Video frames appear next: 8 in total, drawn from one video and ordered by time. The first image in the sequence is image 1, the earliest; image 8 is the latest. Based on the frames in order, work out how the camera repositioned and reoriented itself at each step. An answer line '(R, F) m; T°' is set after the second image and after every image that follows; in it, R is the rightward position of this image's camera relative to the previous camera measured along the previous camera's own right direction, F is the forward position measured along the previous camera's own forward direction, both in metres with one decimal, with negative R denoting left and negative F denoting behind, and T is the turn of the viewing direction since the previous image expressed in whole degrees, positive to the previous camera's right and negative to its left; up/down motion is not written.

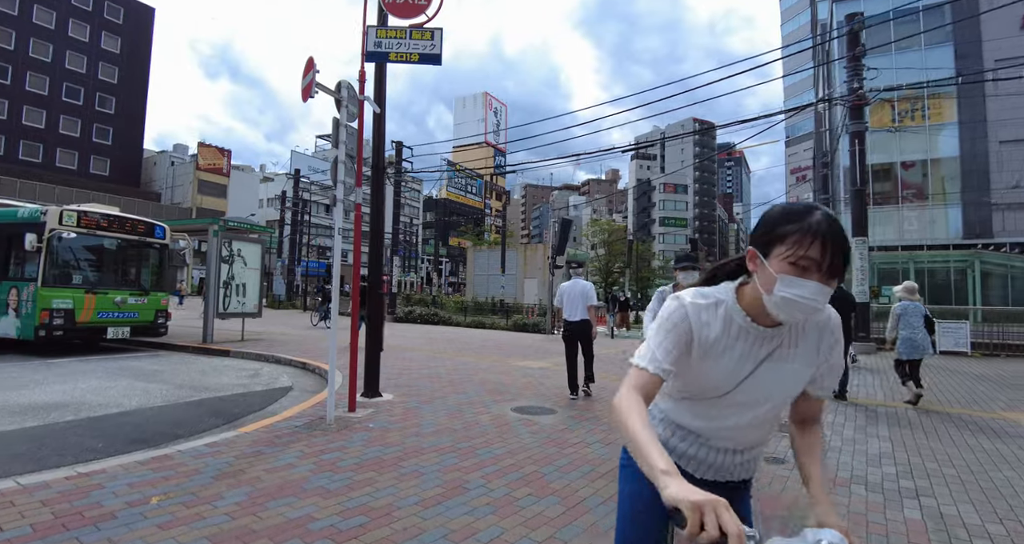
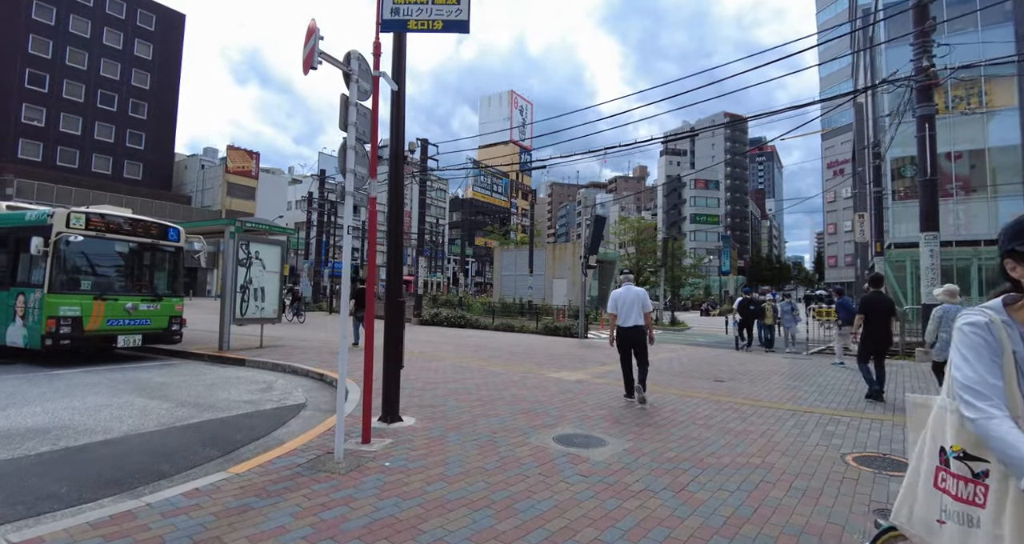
(-0.2, +0.9) m; -3°
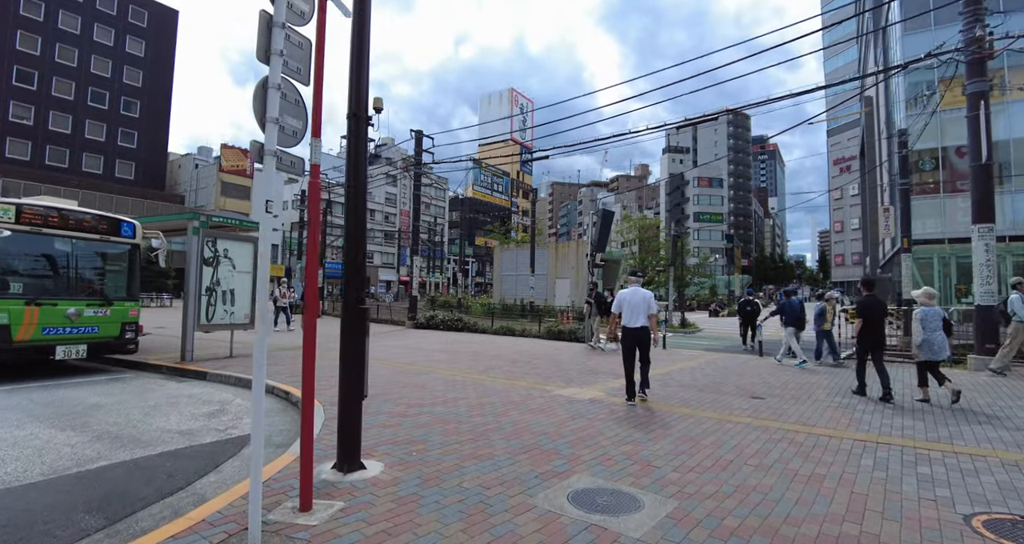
(0.0, +1.3) m; 0°
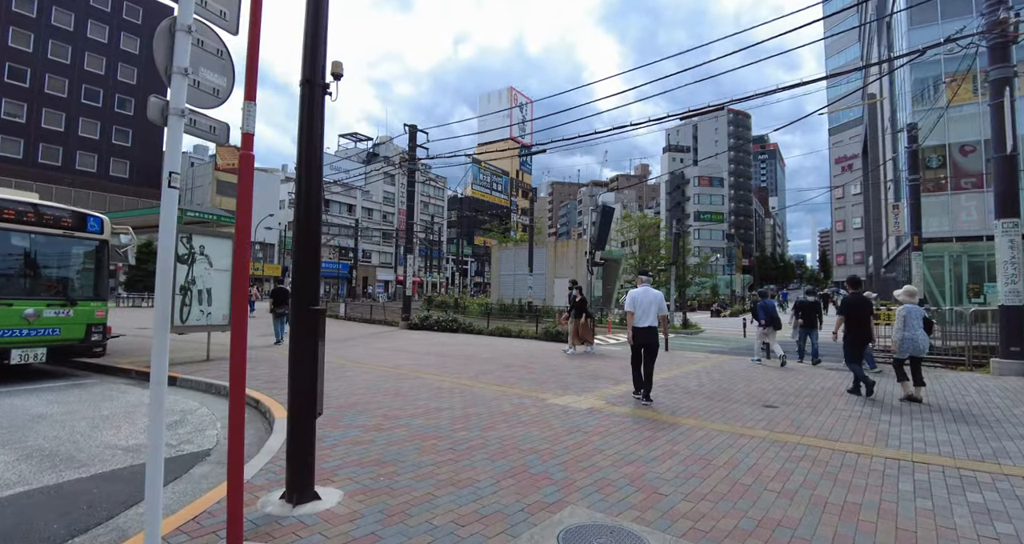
(+0.1, +0.6) m; 0°
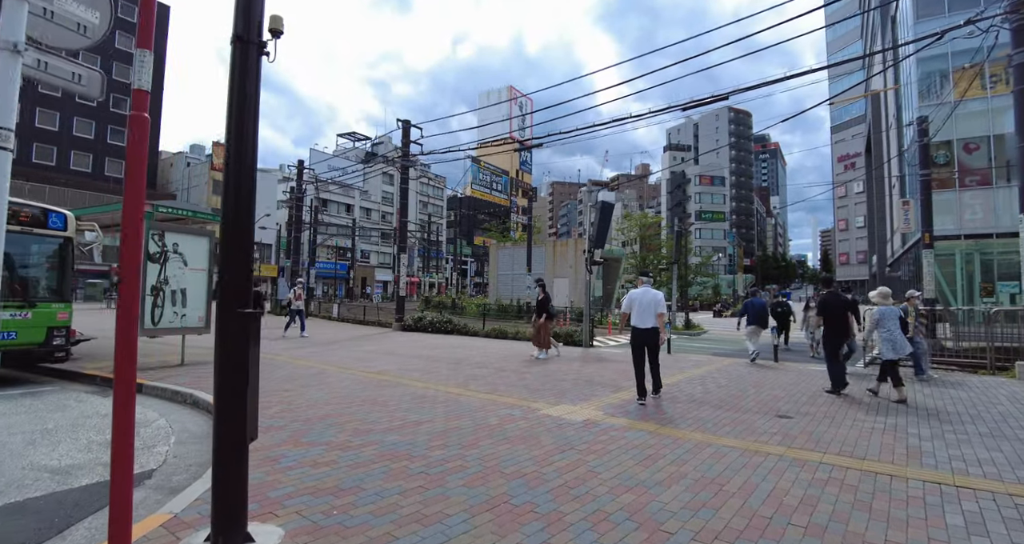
(+0.1, +0.6) m; 0°
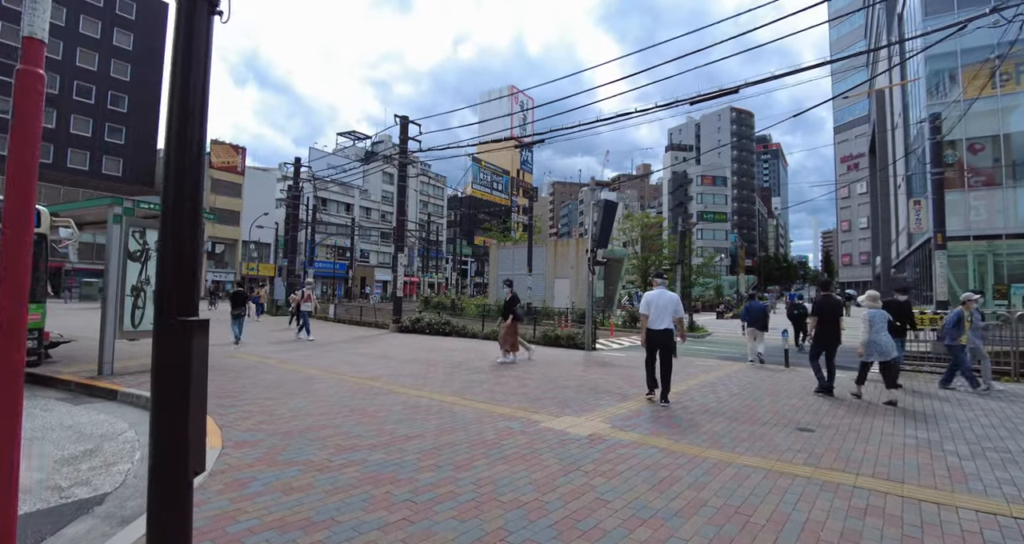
(0.0, +0.5) m; 0°
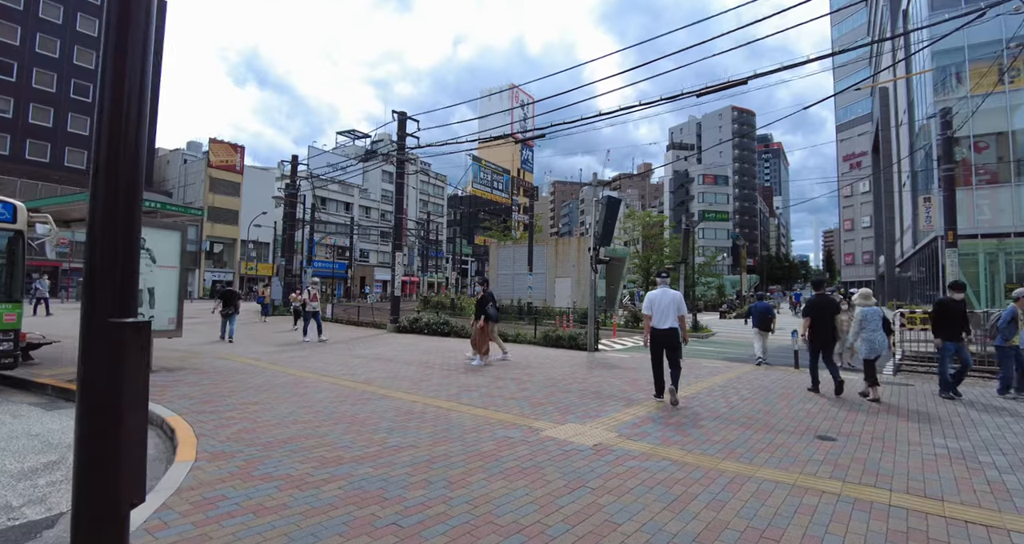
(0.0, +0.4) m; 0°
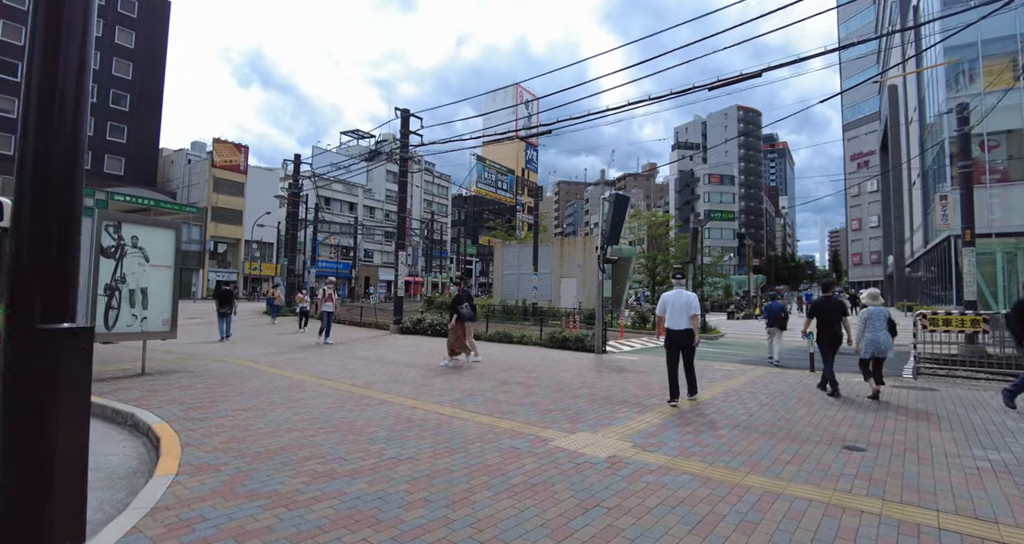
(0.0, +0.3) m; 0°
